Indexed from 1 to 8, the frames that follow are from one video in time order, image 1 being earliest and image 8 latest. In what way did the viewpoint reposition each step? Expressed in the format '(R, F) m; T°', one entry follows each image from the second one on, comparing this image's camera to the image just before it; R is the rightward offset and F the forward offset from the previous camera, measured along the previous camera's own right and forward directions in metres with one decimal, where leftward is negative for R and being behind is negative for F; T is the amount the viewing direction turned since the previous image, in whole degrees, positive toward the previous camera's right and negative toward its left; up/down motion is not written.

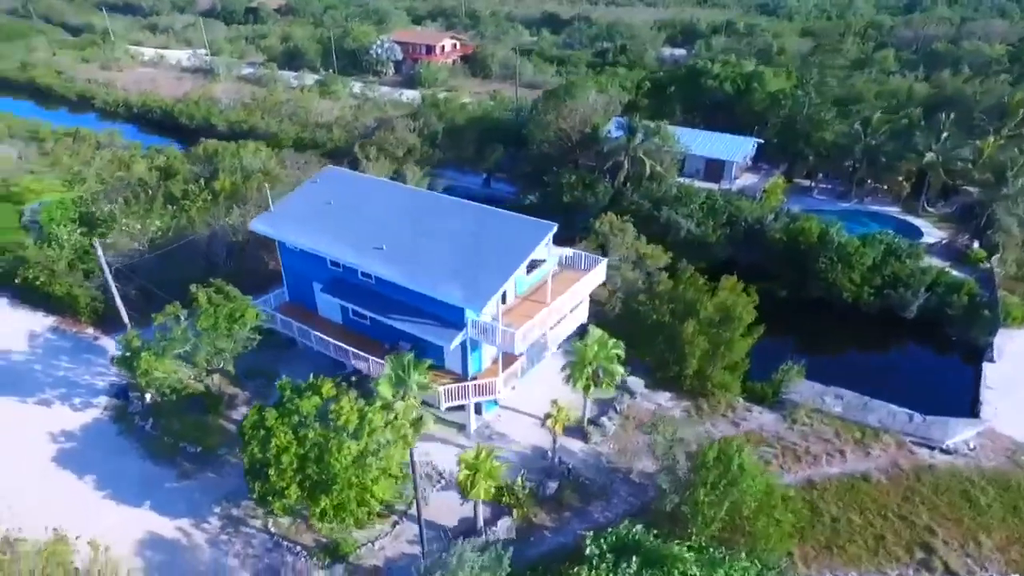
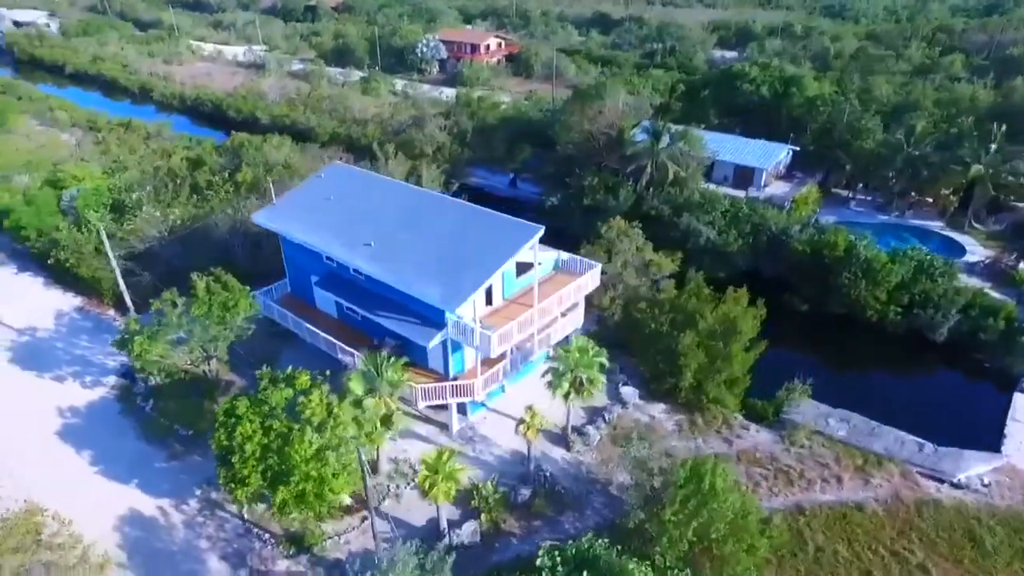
(+2.3, +0.3) m; -5°
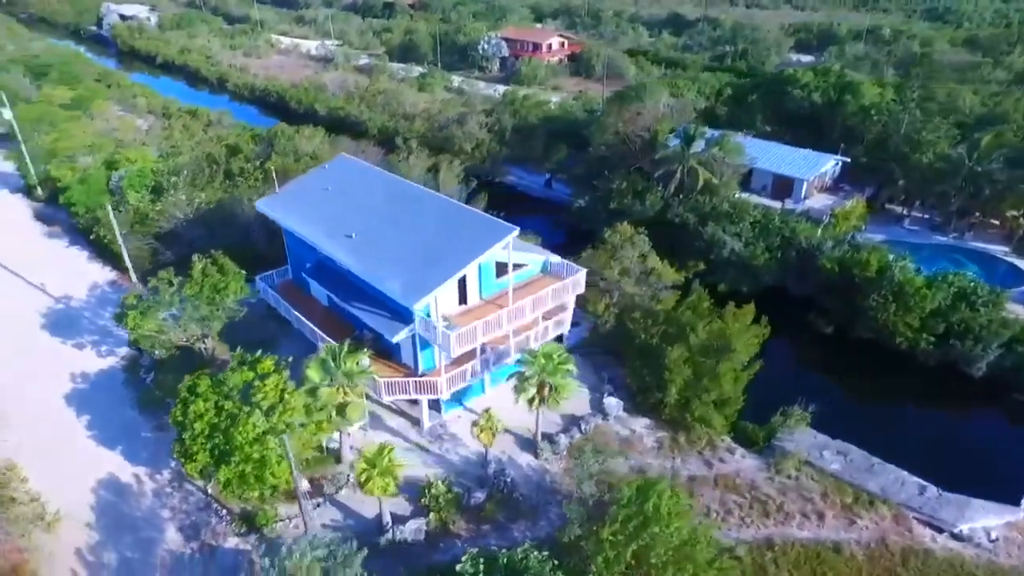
(+3.4, +0.5) m; -6°
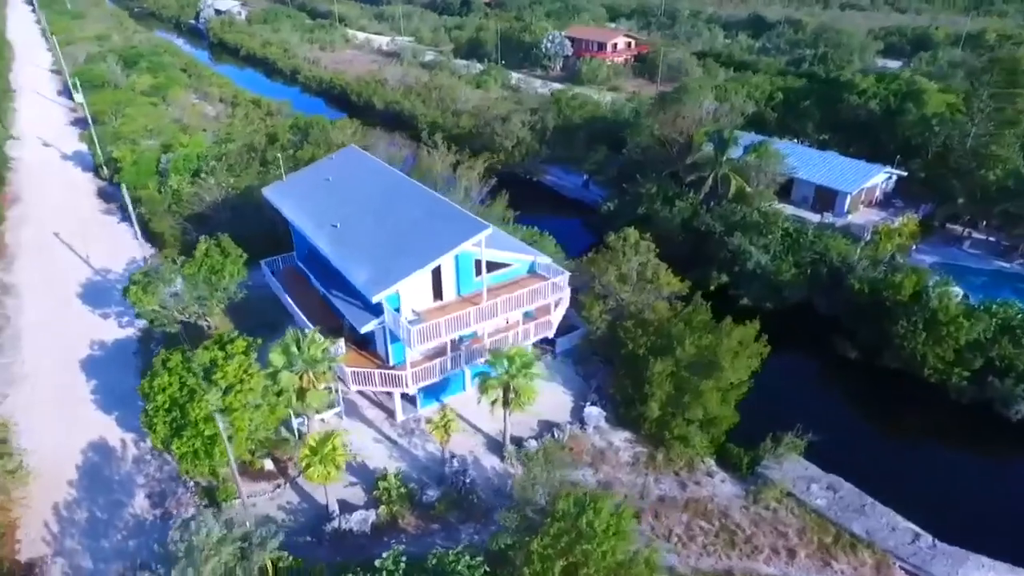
(+3.5, +0.6) m; -7°
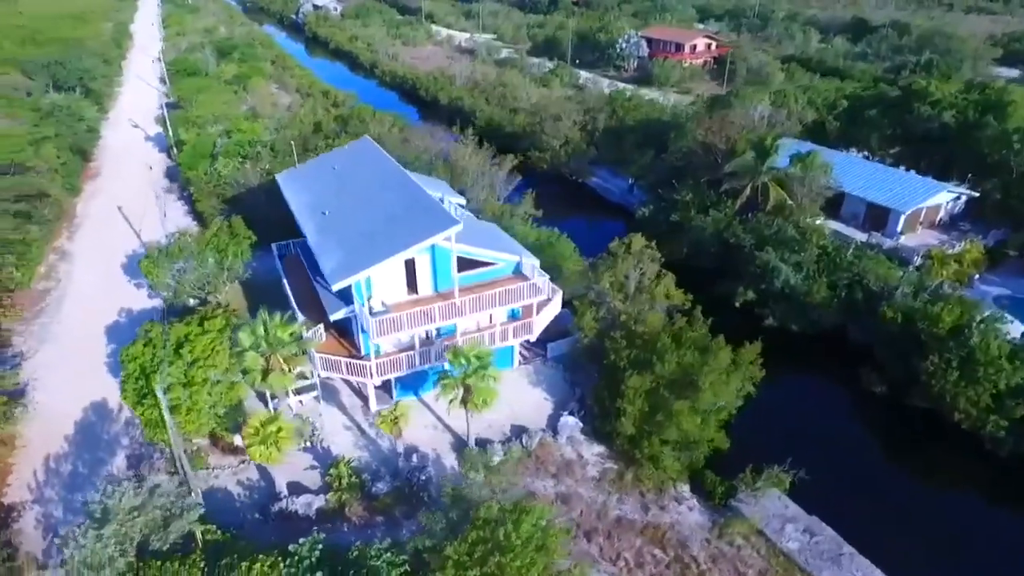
(+3.9, +0.7) m; -8°
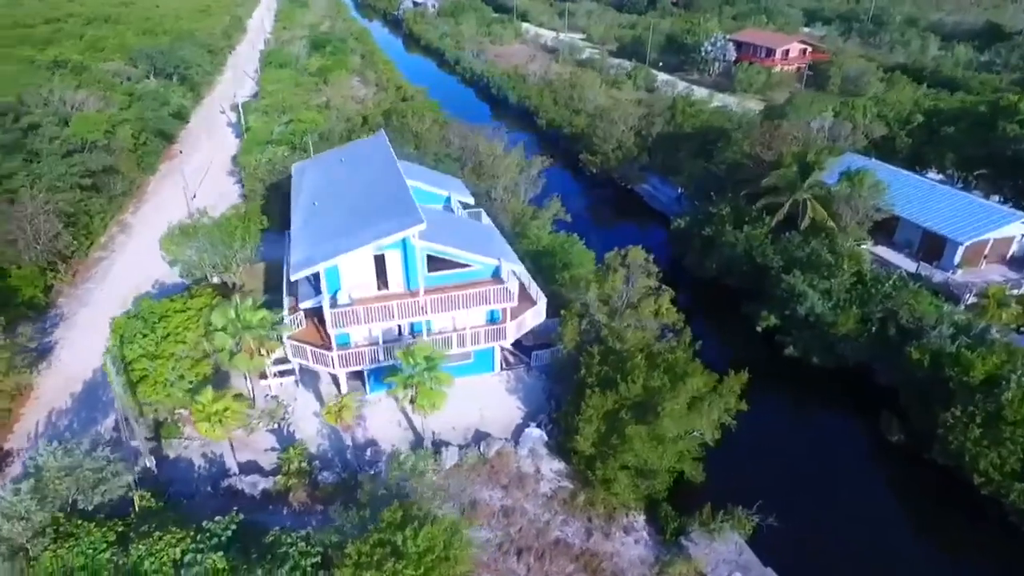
(+4.4, +0.8) m; -8°
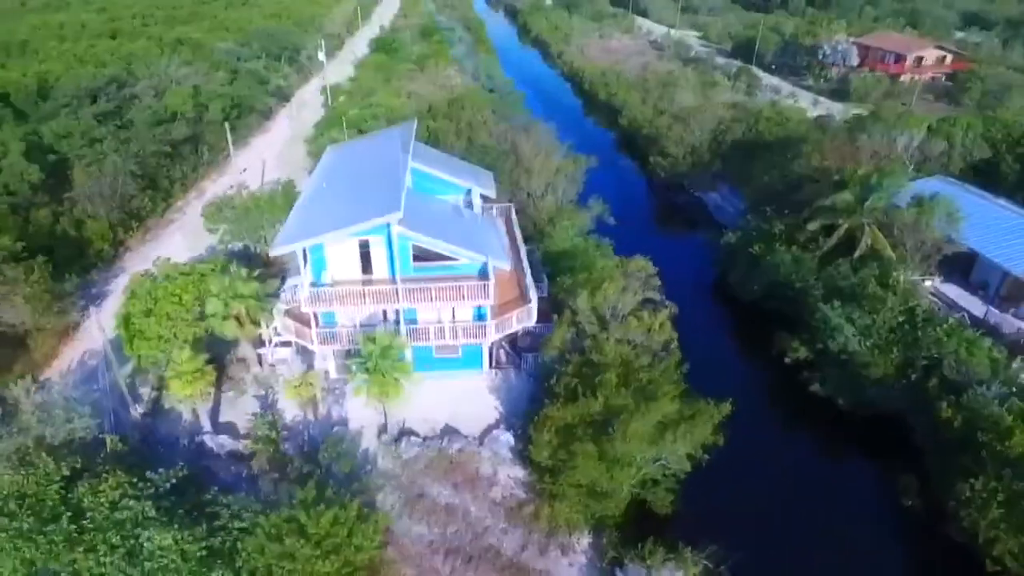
(+3.1, +0.5) m; -6°
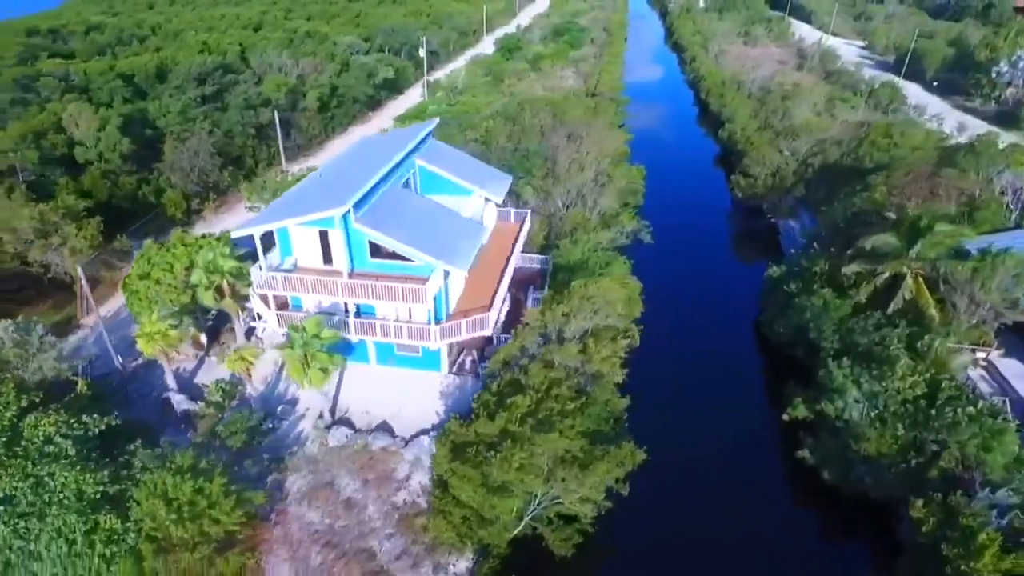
(+7.1, +1.4) m; -13°
